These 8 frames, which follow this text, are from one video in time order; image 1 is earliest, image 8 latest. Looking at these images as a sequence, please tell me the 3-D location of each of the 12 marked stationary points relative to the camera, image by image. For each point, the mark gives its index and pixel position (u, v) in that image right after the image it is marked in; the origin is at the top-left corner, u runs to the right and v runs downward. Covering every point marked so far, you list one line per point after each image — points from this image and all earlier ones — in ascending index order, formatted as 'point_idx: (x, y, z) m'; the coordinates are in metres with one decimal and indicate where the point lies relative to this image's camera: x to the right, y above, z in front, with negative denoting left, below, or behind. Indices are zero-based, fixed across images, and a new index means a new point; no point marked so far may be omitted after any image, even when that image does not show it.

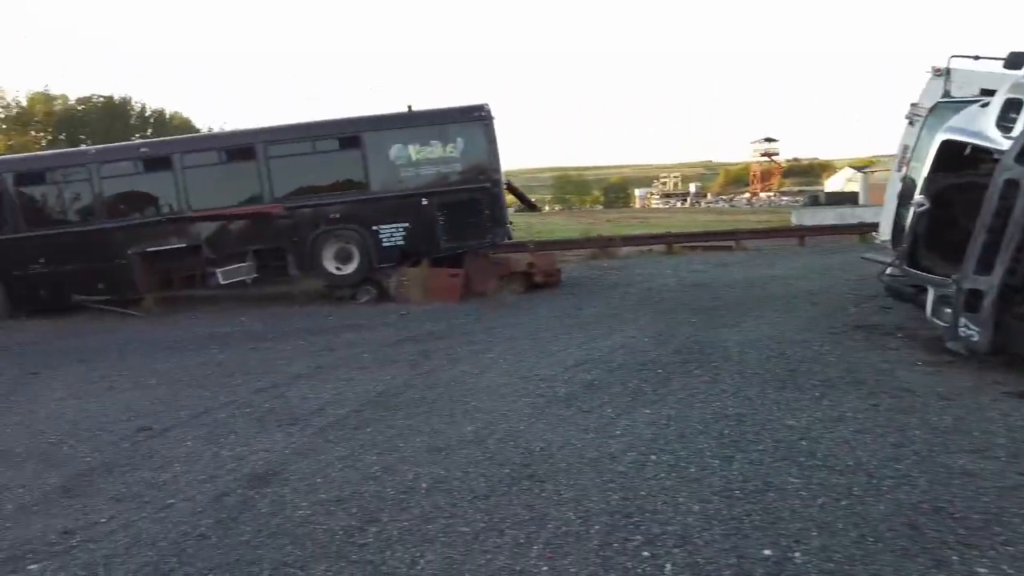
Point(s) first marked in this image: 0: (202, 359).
0: (-4.8, -1.1, +10.2) m
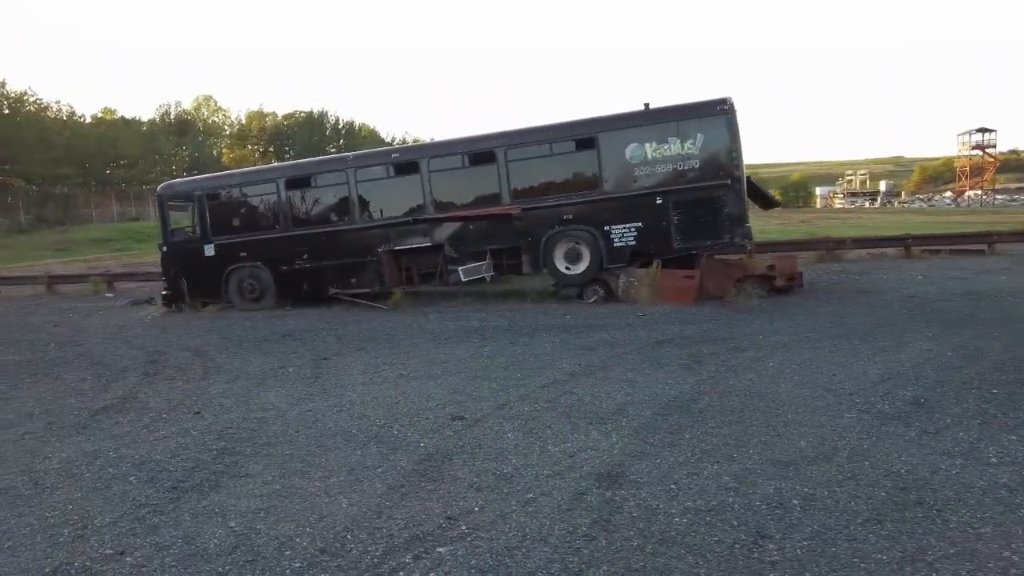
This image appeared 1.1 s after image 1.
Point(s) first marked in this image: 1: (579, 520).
0: (-0.6, -1.1, +10.5) m
1: (+0.5, -1.8, +4.9) m
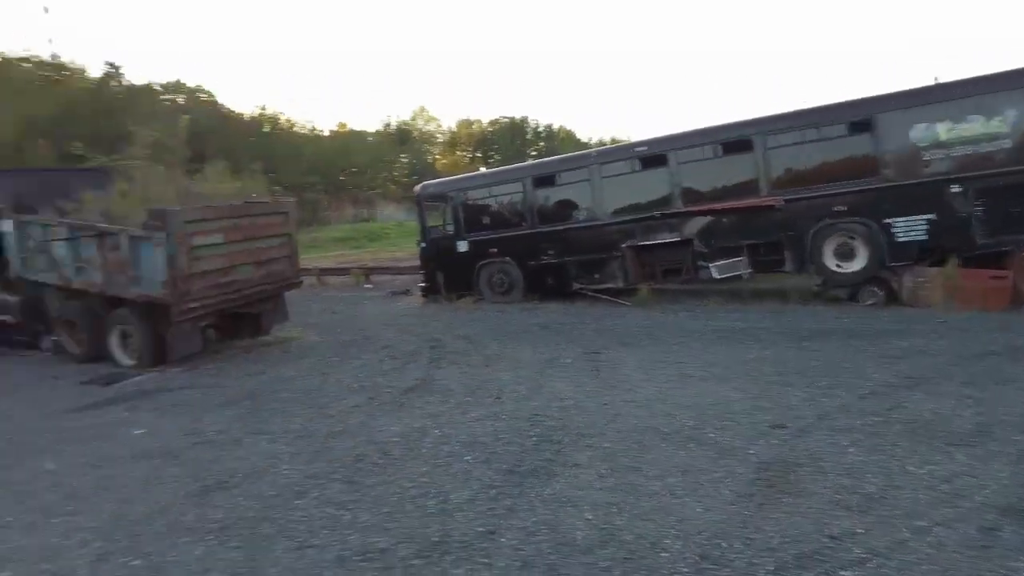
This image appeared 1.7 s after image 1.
0: (+3.6, -1.0, +9.8) m
1: (+3.1, -1.7, +4.1) m
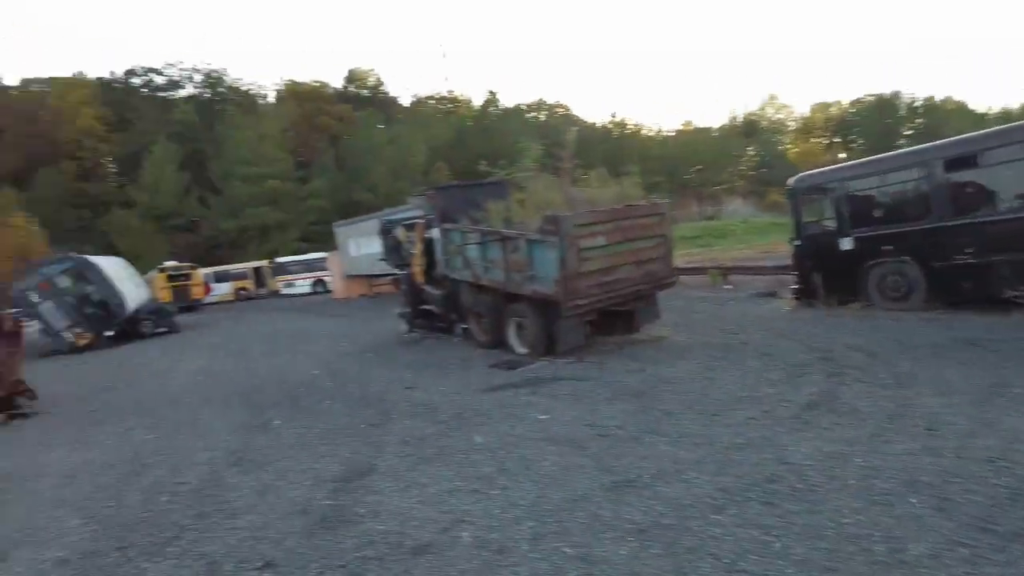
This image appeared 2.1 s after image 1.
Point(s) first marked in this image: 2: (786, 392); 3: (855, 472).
0: (+8.4, -1.2, +6.3) m
1: (+5.2, -1.8, +1.6) m
2: (+3.6, -1.4, +8.7) m
3: (+3.1, -1.6, +5.9) m
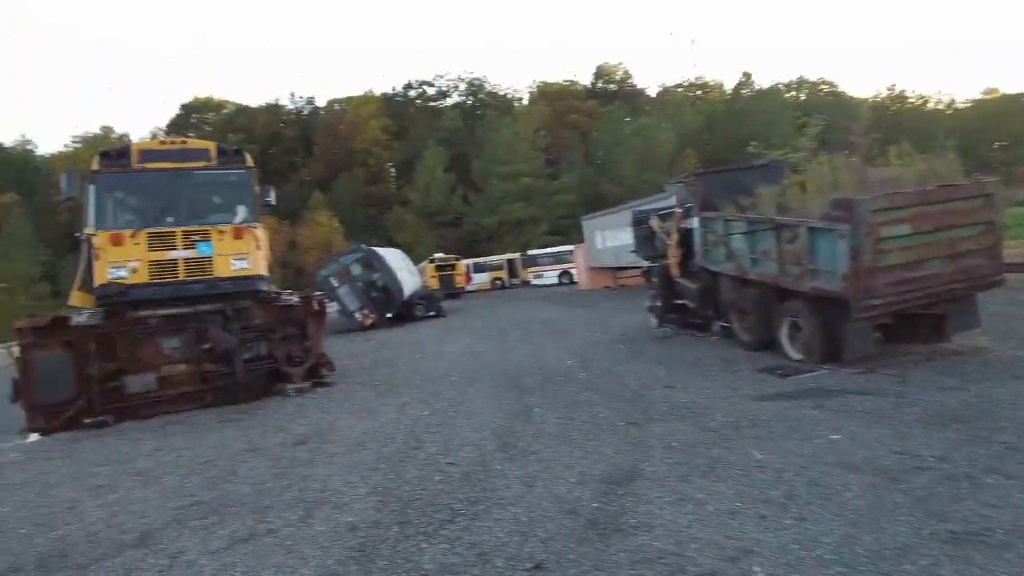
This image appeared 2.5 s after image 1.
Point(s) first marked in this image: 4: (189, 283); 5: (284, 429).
0: (+10.3, -1.3, +2.3) m
1: (+5.6, -1.9, -0.9) m
2: (+6.6, -1.4, +6.2) m
3: (+5.1, -1.7, +3.9) m
4: (-5.7, +0.1, +11.6) m
5: (-3.2, -2.0, +9.3) m
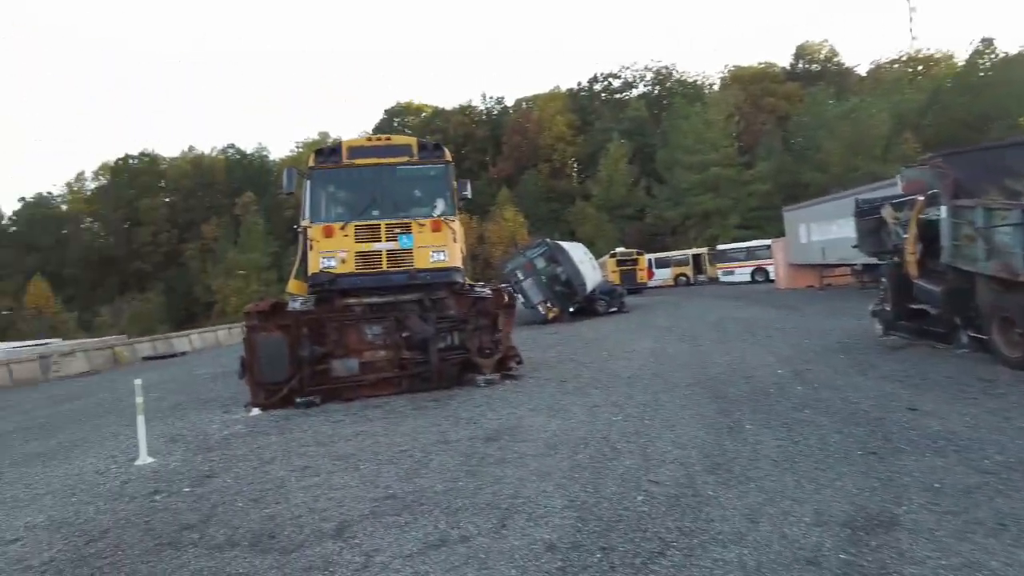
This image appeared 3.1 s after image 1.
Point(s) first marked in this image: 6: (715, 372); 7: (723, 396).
0: (+10.6, -1.6, -1.1) m
1: (+5.2, -2.1, -3.1) m
2: (+8.2, -1.6, +3.6) m
3: (+6.1, -1.8, +1.7) m
4: (-2.2, +0.3, +12.0) m
5: (-0.5, -1.9, +9.2) m
6: (+3.7, -1.5, +12.0) m
7: (+3.1, -1.6, +9.8) m
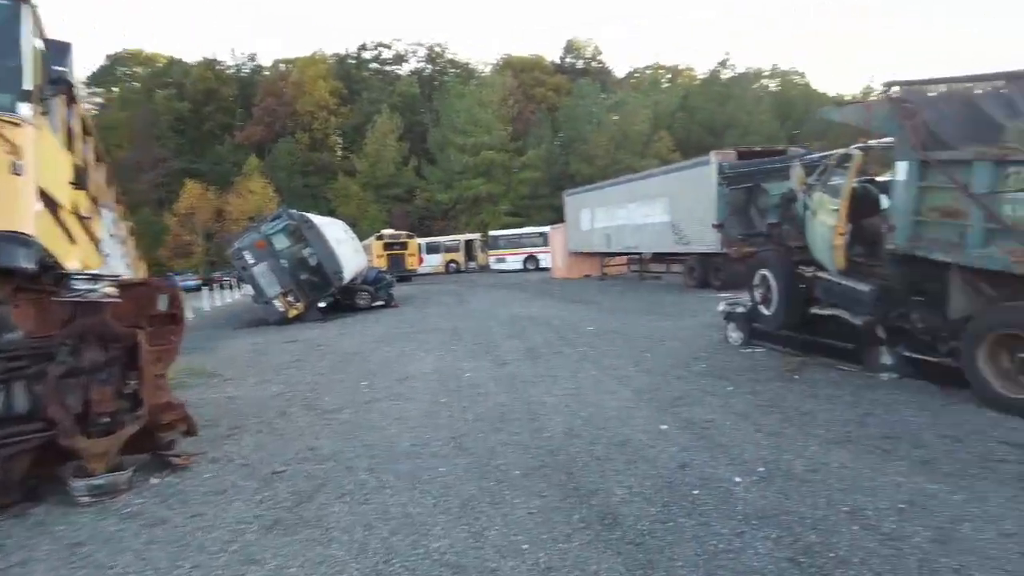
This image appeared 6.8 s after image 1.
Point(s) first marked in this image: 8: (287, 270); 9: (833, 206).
0: (+11.5, -1.9, -3.1) m
1: (+7.1, -2.4, -6.8) m
2: (+7.6, -1.7, +0.4) m
3: (+6.3, -2.0, -2.0) m
4: (-5.1, +0.3, +4.8) m
5: (-2.5, -1.9, +2.8) m
6: (+0.5, -1.5, +6.8) m
7: (+0.7, -1.6, +4.6) m
8: (-6.8, +0.5, +19.9) m
9: (+4.4, +1.1, +9.0) m
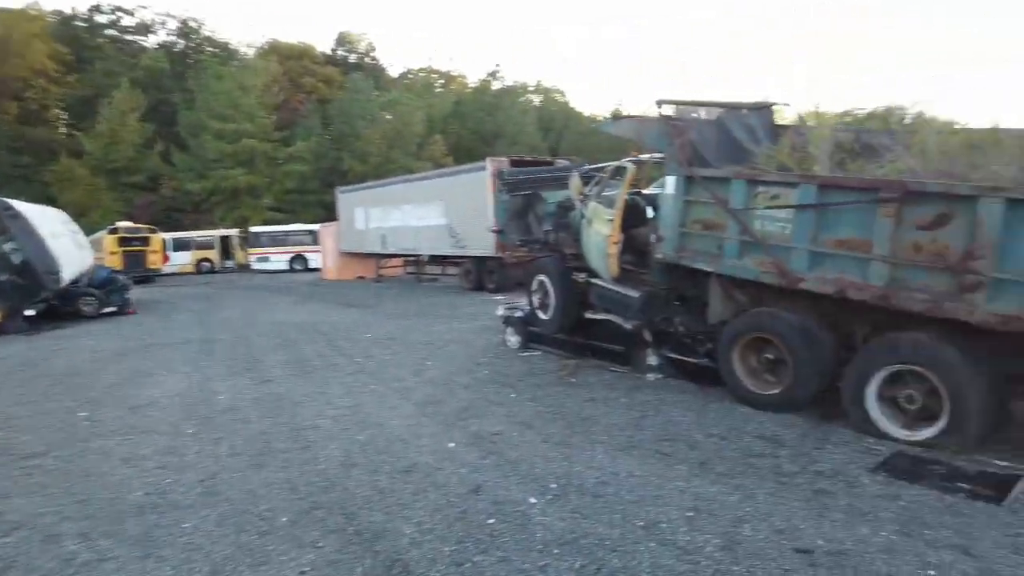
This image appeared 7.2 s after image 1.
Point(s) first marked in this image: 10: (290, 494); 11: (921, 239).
0: (+12.1, -2.0, +0.3) m
1: (+9.2, -2.5, -4.6) m
2: (+7.2, -1.8, +2.3) m
3: (+6.8, -2.1, -0.4) m
4: (-6.1, +0.3, +2.2) m
5: (-3.1, -2.0, +1.1) m
6: (-1.6, -1.6, +5.9) m
7: (-0.6, -1.7, +3.9) m
8: (-12.8, +0.5, +15.9) m
9: (+1.4, +1.0, +9.3) m
10: (-1.8, -1.6, +5.3) m
11: (+3.6, +0.4, +5.7) m
